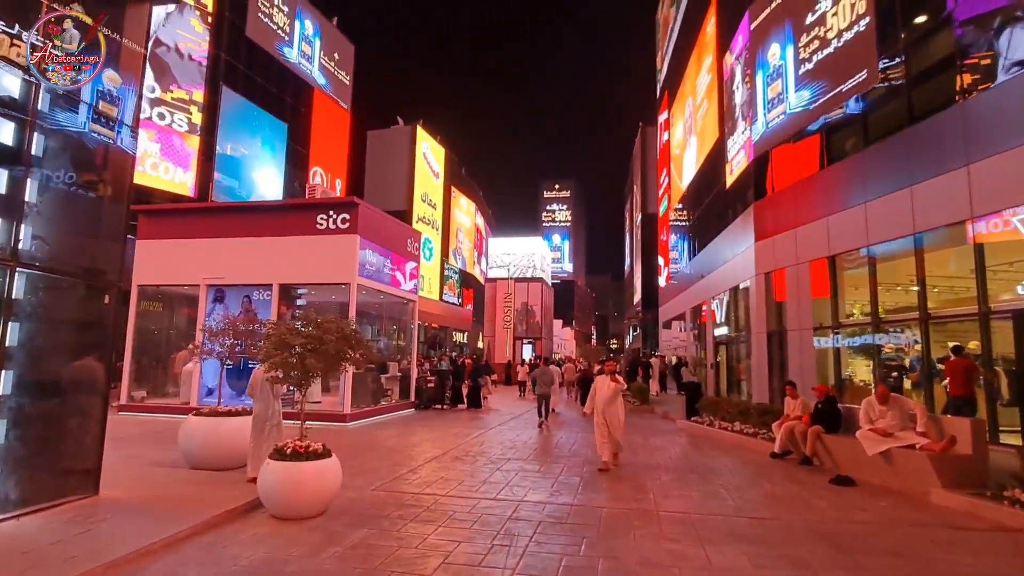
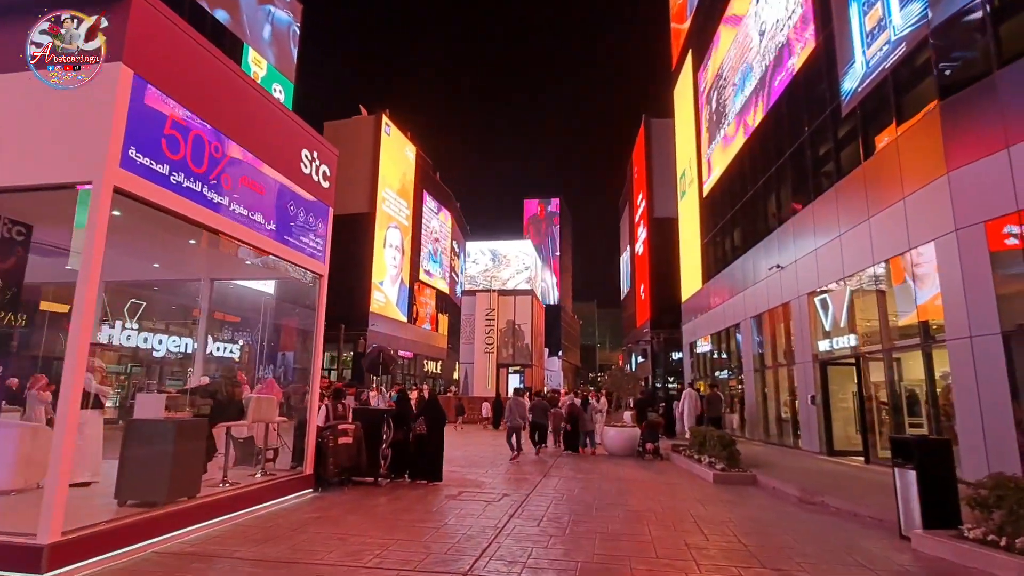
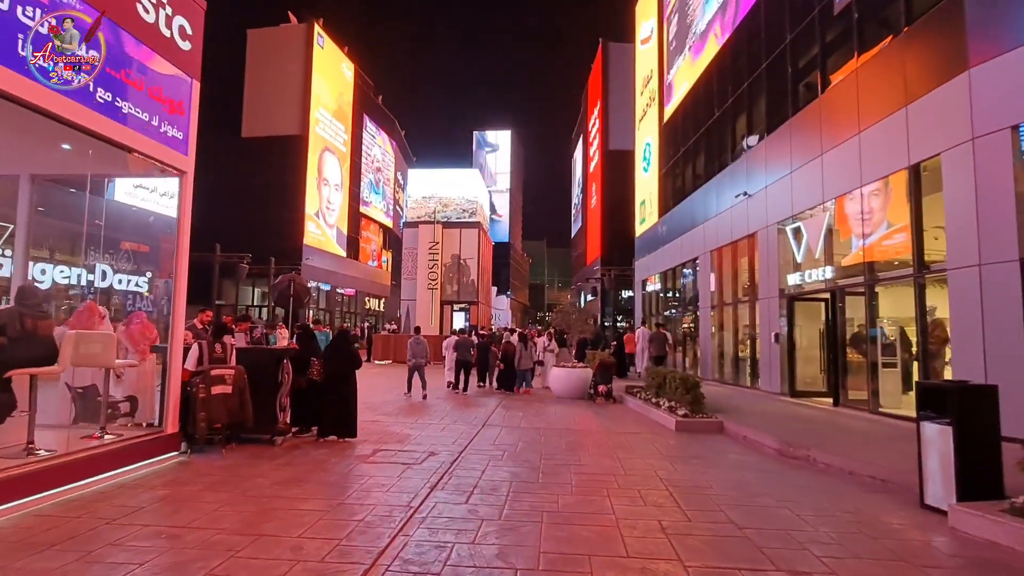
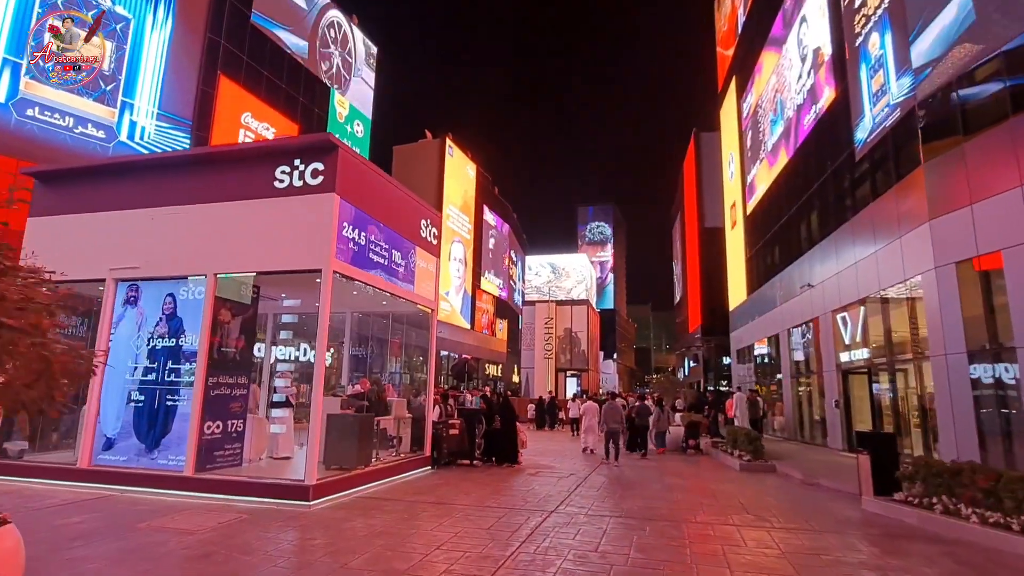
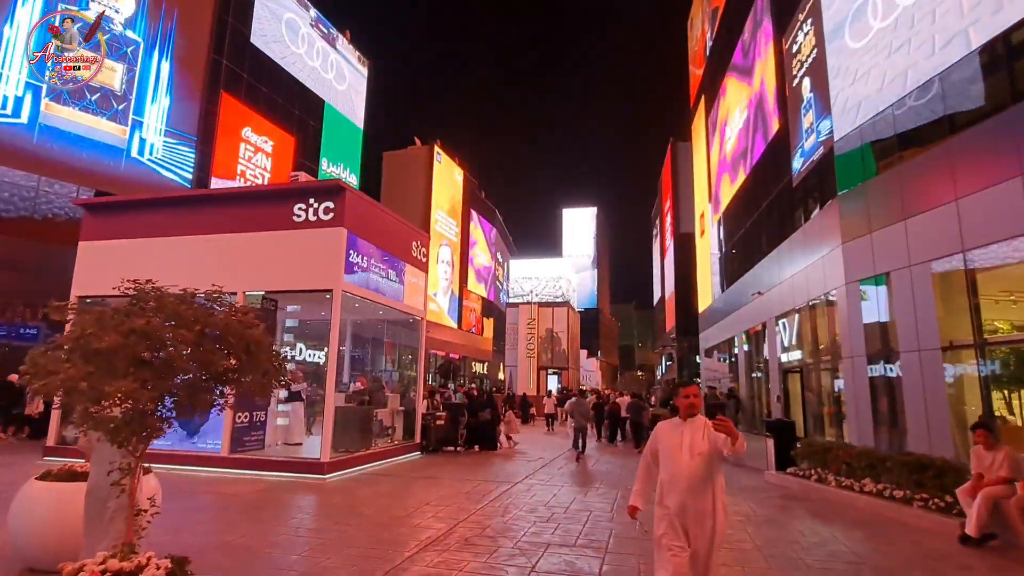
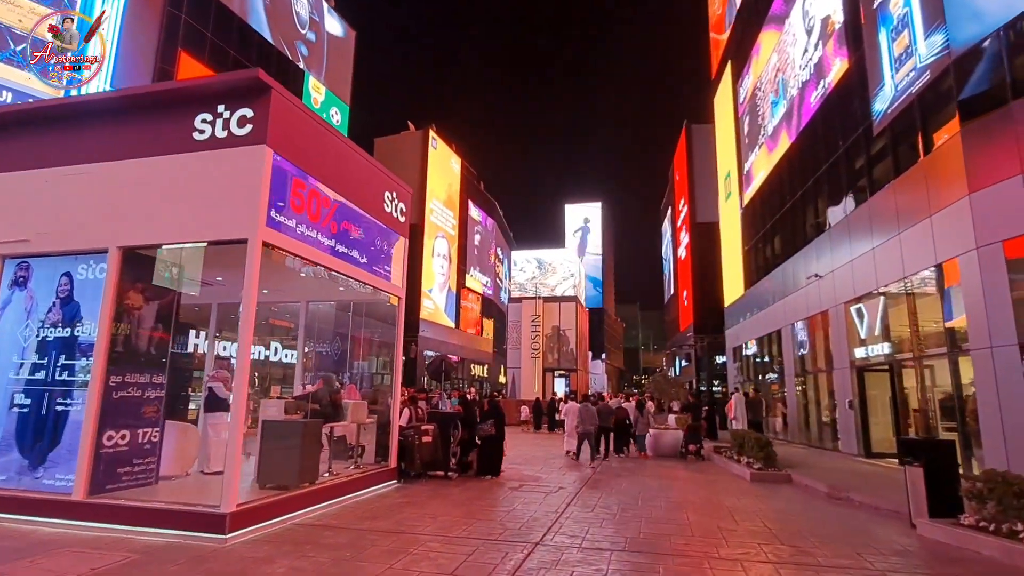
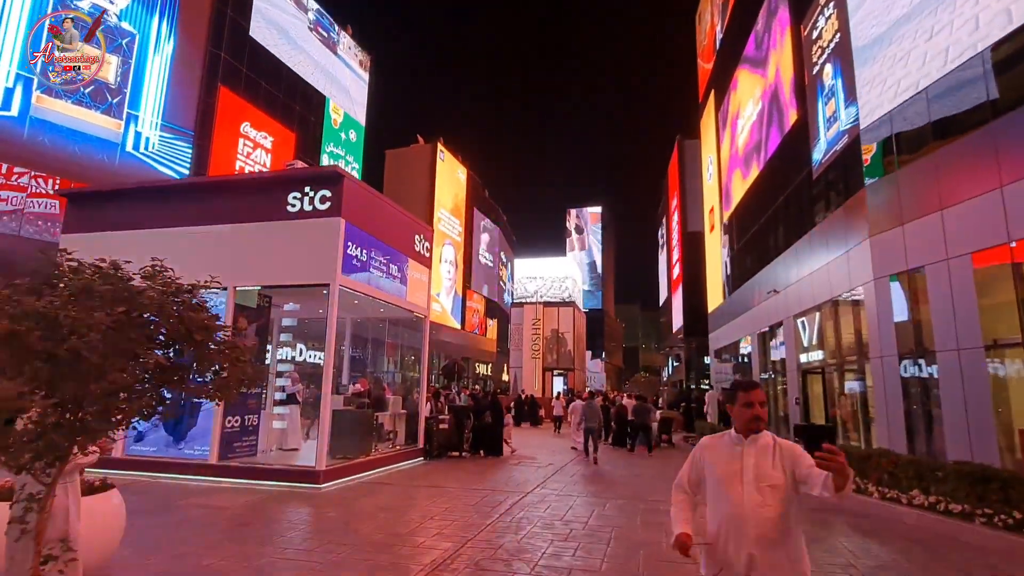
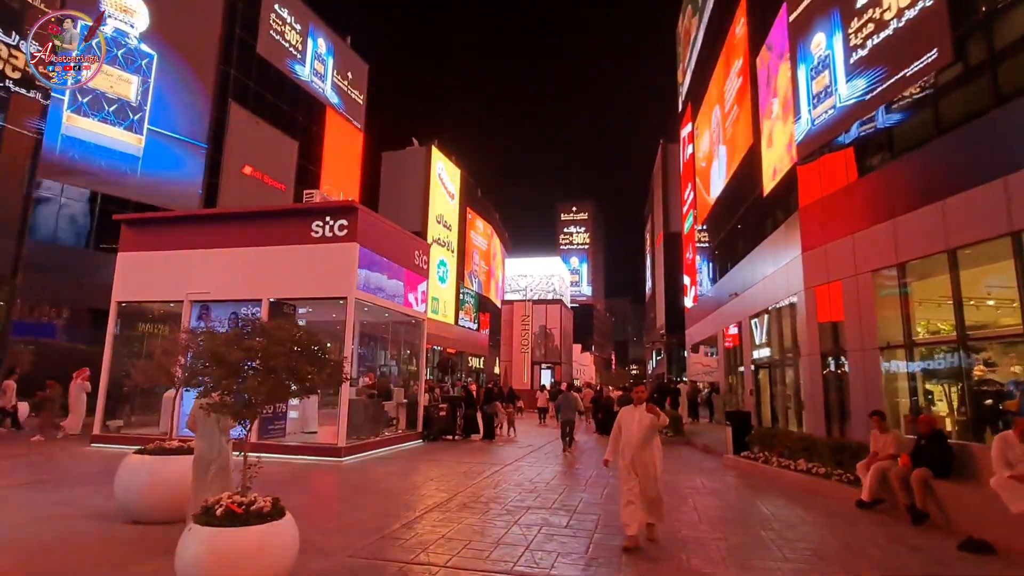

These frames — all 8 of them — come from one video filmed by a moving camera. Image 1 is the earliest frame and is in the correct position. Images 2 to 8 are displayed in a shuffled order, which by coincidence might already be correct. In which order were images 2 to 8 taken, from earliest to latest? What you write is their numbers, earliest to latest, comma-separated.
8, 5, 7, 4, 6, 2, 3
